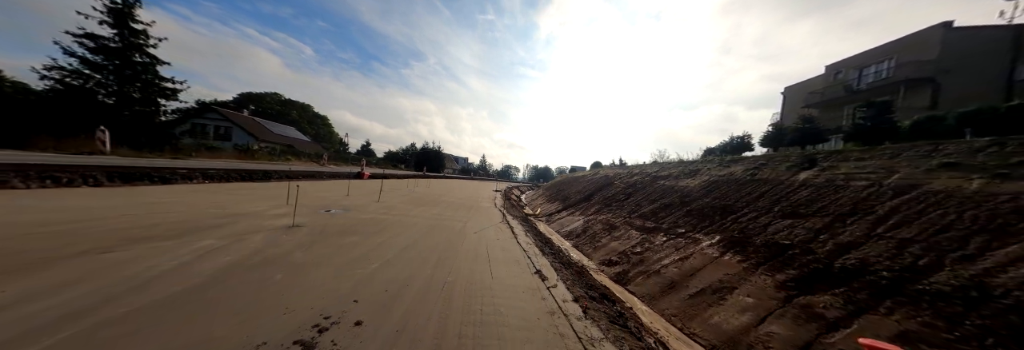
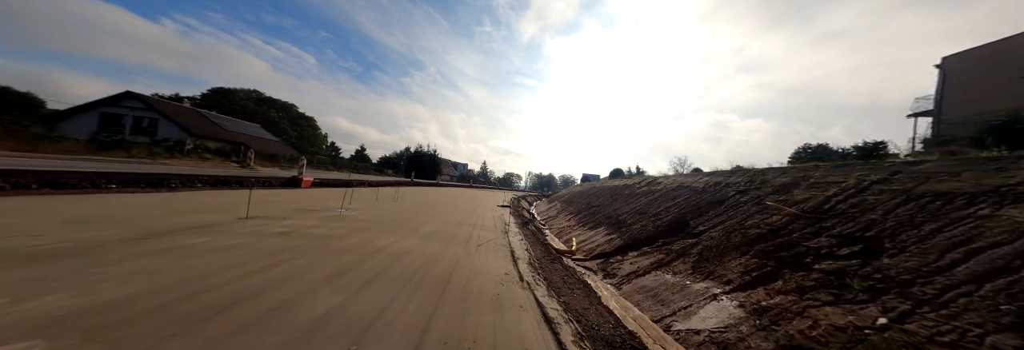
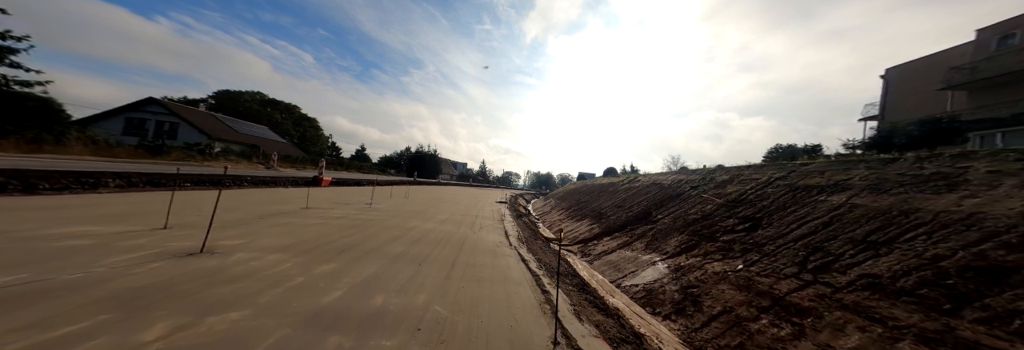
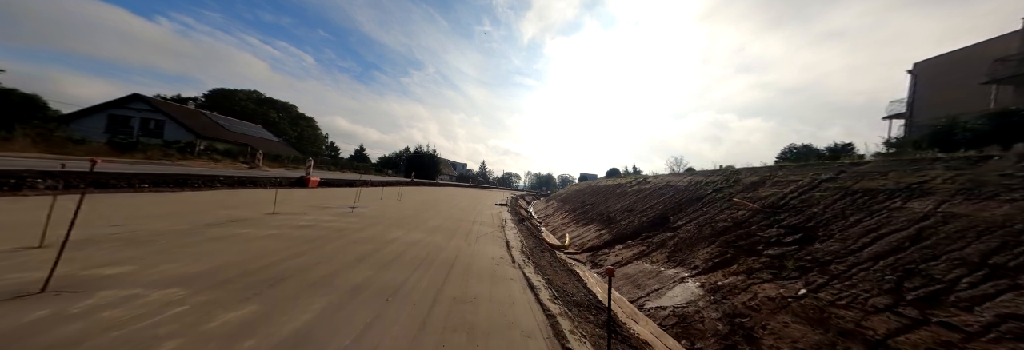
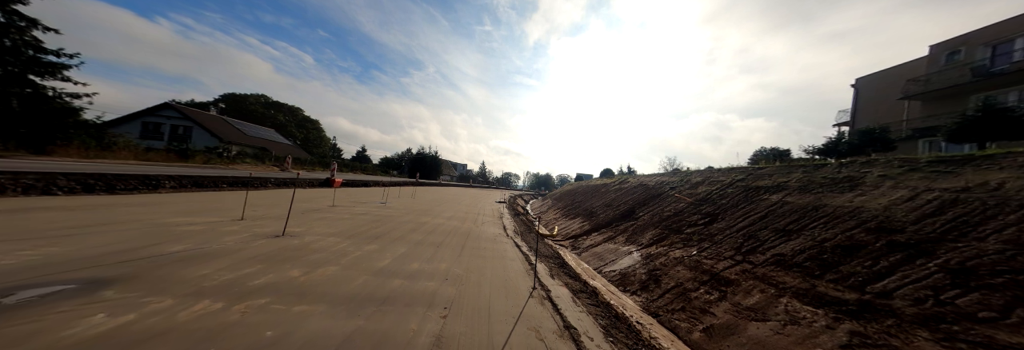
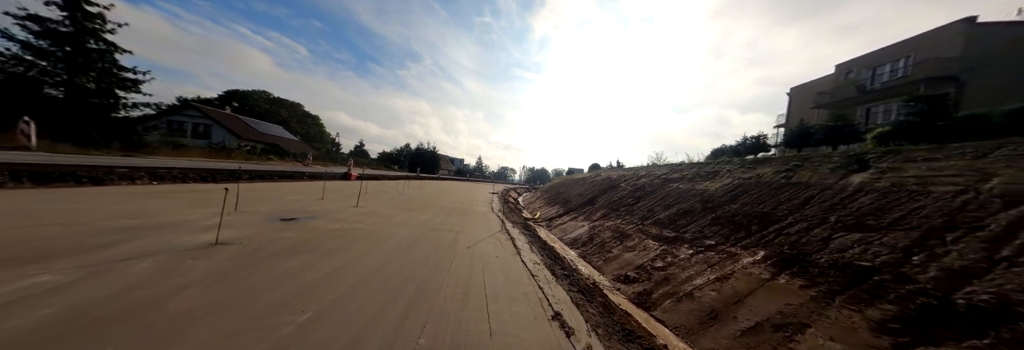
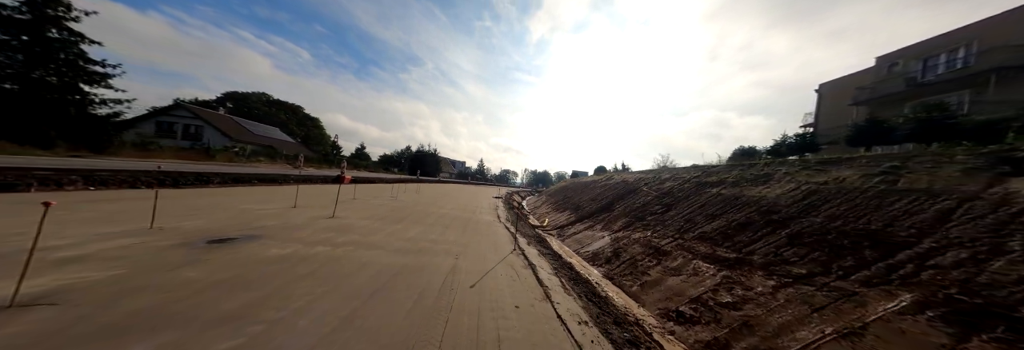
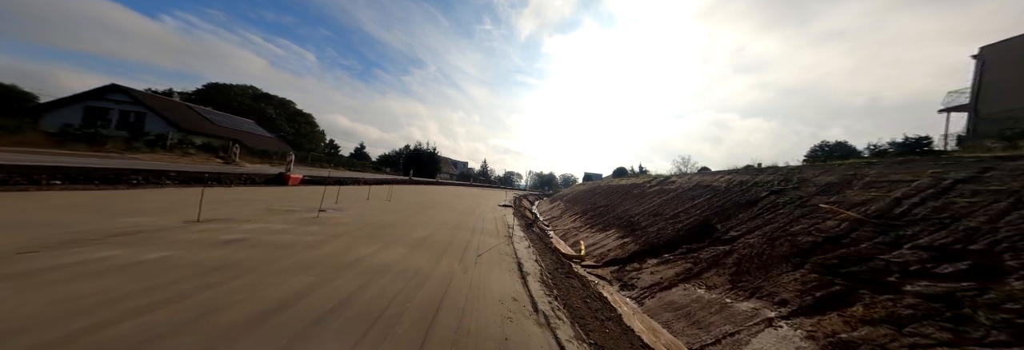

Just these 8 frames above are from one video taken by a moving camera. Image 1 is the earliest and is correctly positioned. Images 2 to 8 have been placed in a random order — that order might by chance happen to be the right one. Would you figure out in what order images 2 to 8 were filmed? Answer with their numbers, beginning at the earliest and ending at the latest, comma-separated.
6, 7, 5, 3, 4, 2, 8
